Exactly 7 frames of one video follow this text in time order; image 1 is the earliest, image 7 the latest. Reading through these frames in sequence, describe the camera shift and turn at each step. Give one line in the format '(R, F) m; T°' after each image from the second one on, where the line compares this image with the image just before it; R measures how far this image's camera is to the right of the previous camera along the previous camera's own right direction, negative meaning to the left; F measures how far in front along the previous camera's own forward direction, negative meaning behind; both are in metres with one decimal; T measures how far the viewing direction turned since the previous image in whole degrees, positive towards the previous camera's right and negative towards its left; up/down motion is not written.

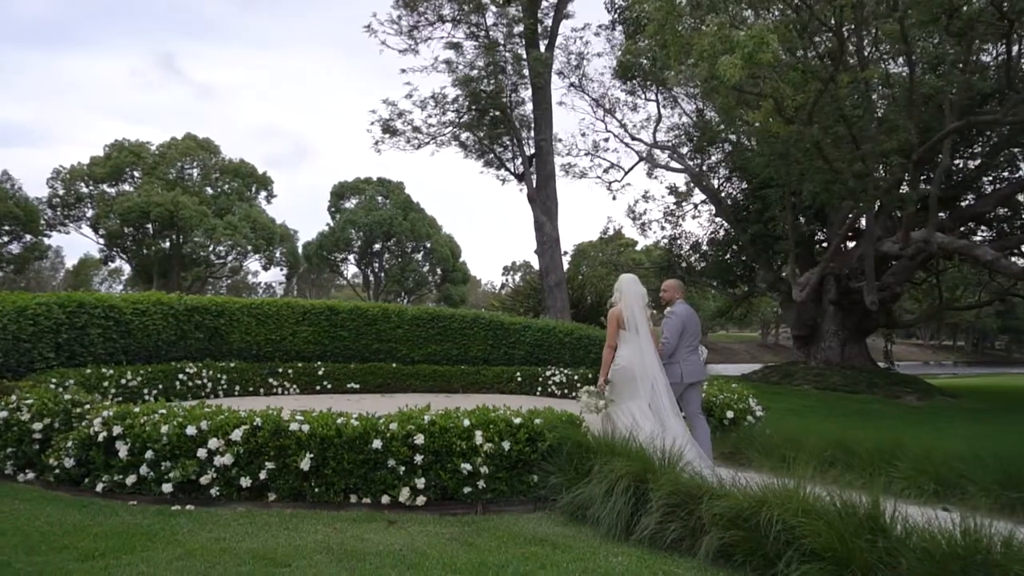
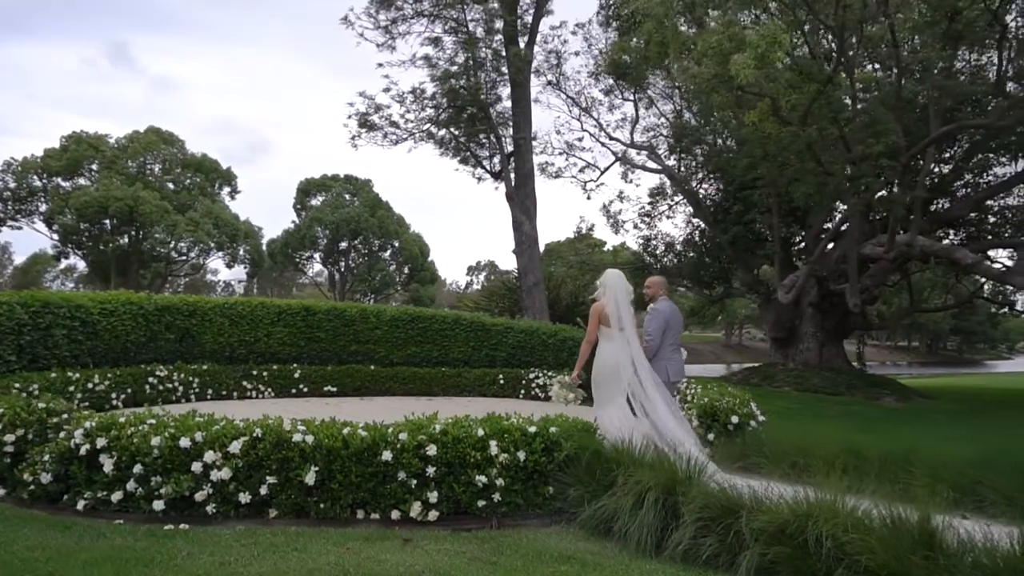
(-0.4, +0.3) m; +3°
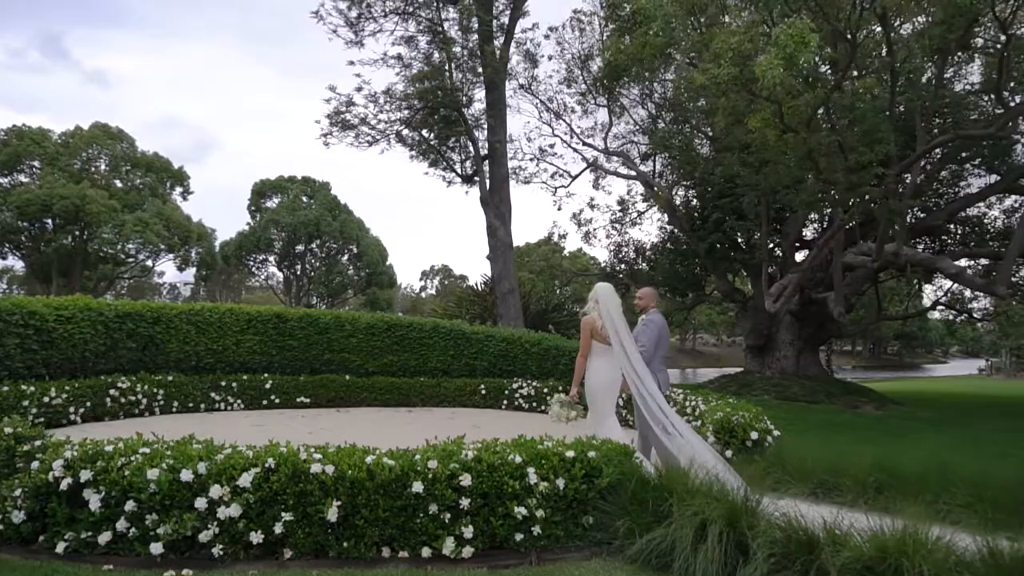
(-0.6, +0.5) m; +4°
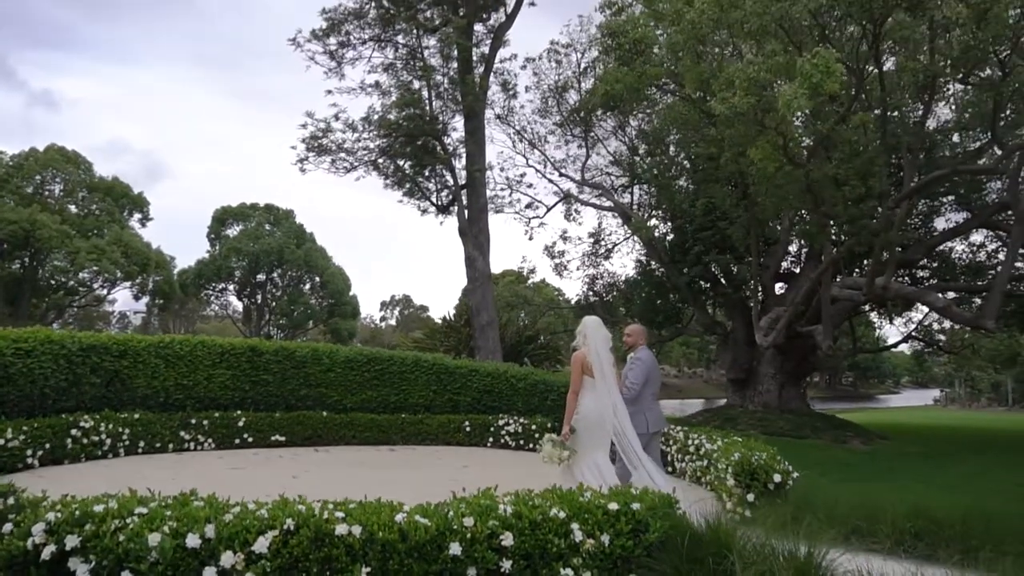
(-0.5, +0.4) m; +3°
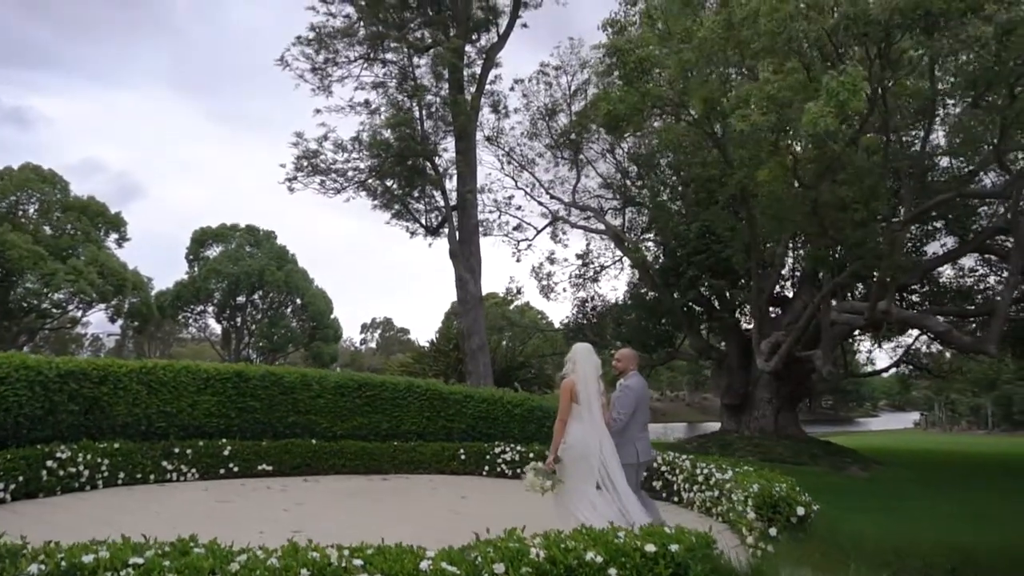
(-0.3, +0.3) m; +2°
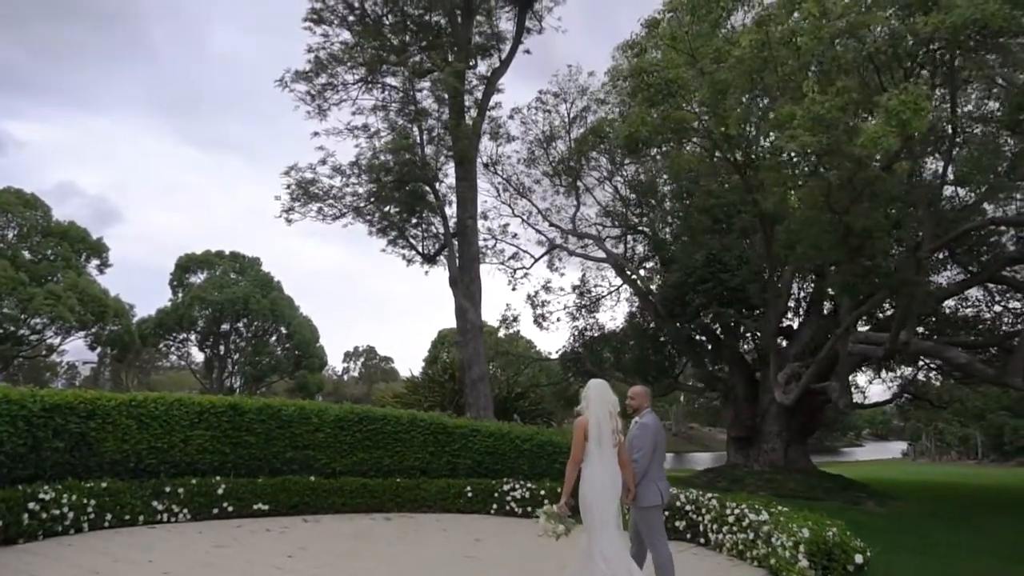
(-0.5, +0.5) m; +1°
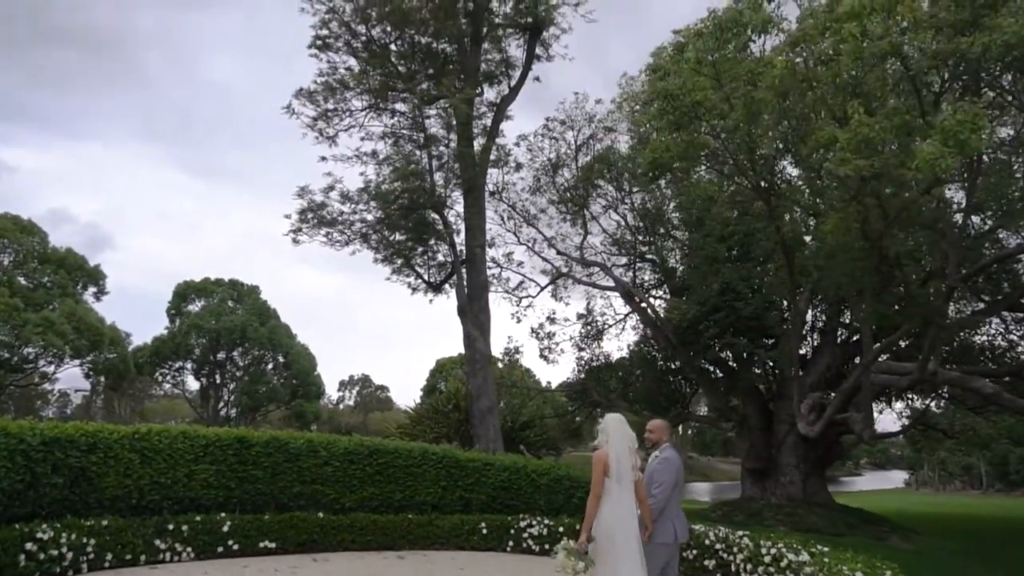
(-0.4, +0.3) m; 0°
